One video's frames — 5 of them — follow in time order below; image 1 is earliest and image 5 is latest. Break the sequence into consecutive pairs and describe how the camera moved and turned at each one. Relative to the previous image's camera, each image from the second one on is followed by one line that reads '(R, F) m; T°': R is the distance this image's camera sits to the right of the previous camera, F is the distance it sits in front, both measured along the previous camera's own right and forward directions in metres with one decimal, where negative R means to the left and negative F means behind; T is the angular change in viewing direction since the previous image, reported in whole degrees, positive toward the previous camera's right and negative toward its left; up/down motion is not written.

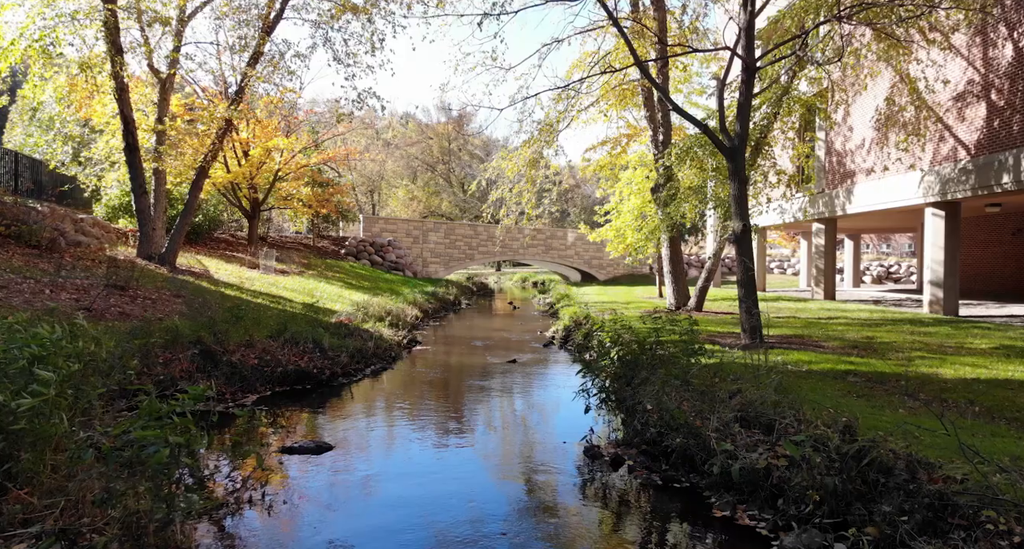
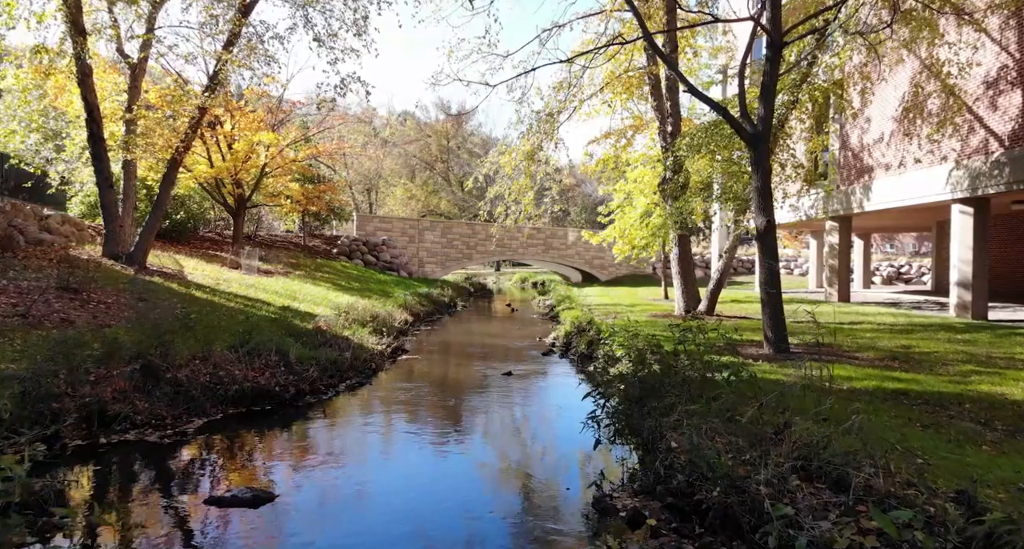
(+0.1, +1.3) m; 0°
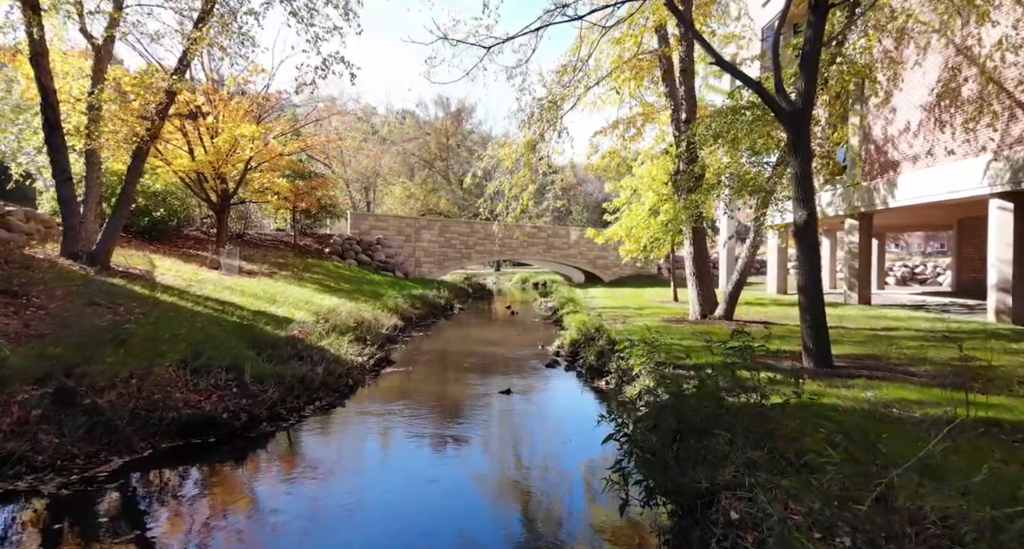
(0.0, +1.4) m; 0°
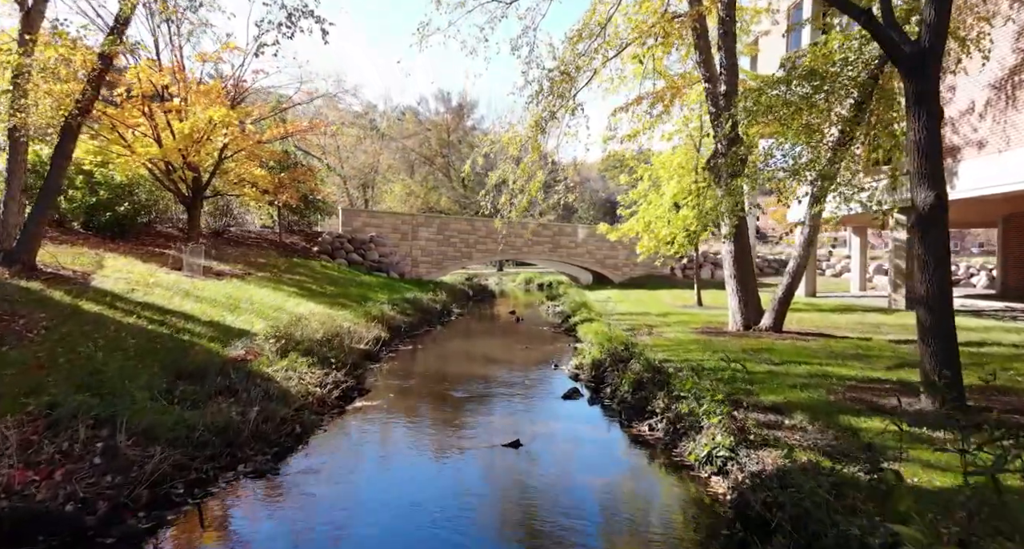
(-0.1, +2.4) m; 0°
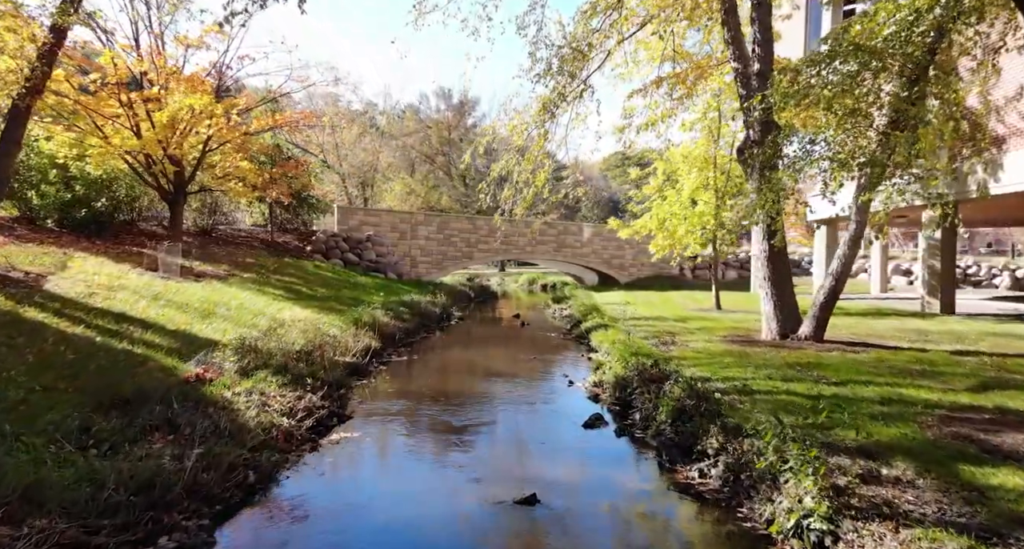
(-0.1, +1.4) m; 0°
